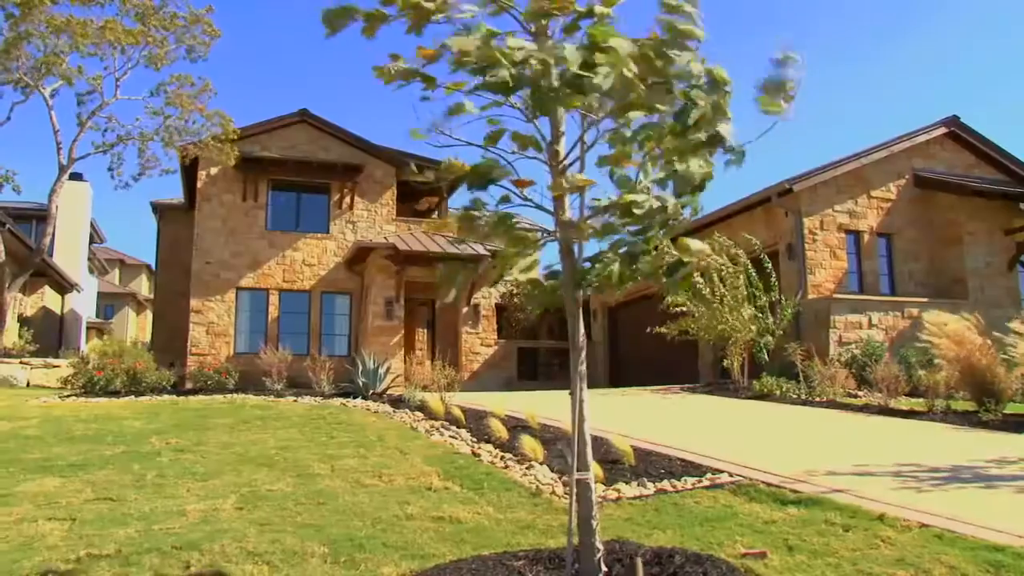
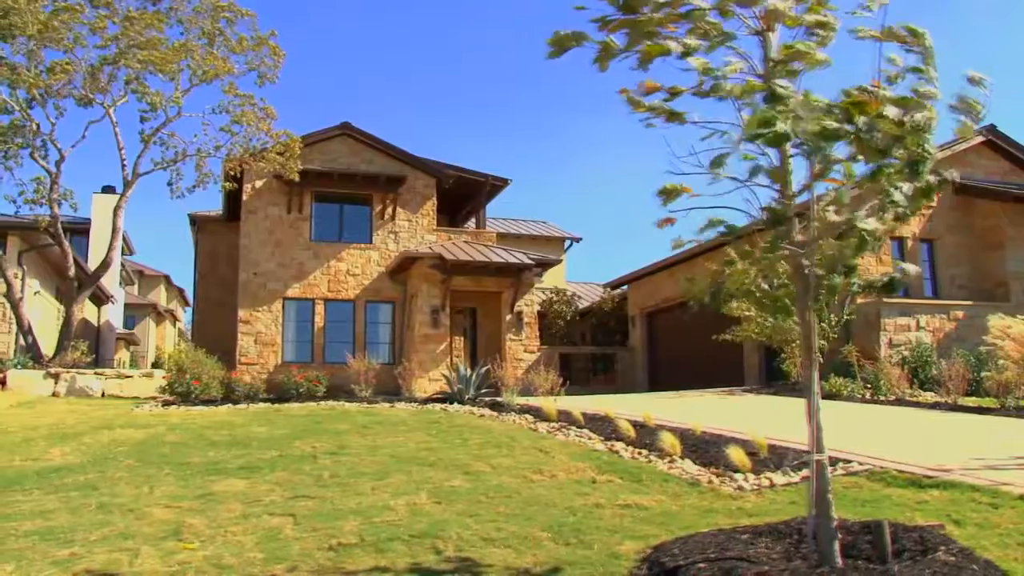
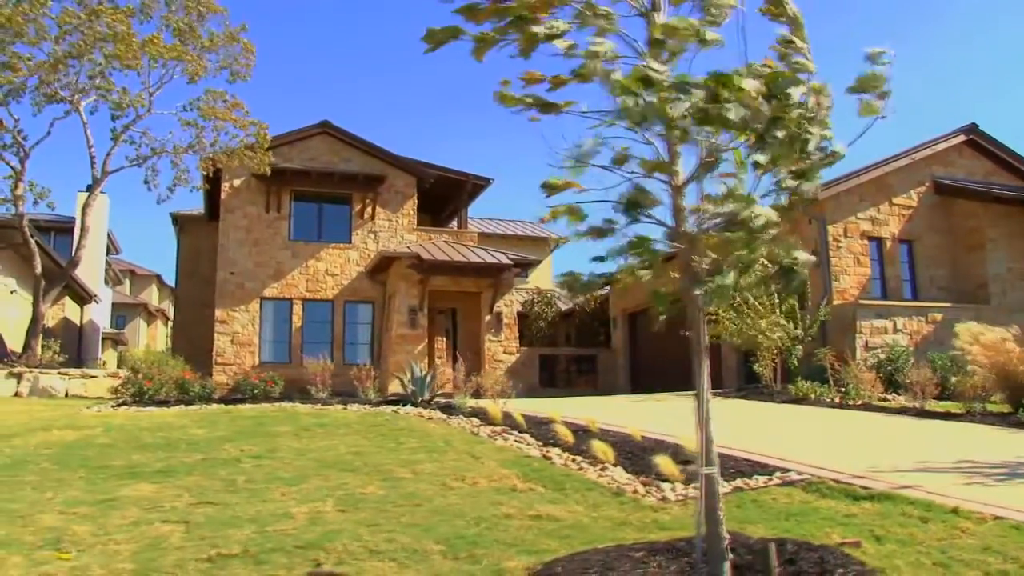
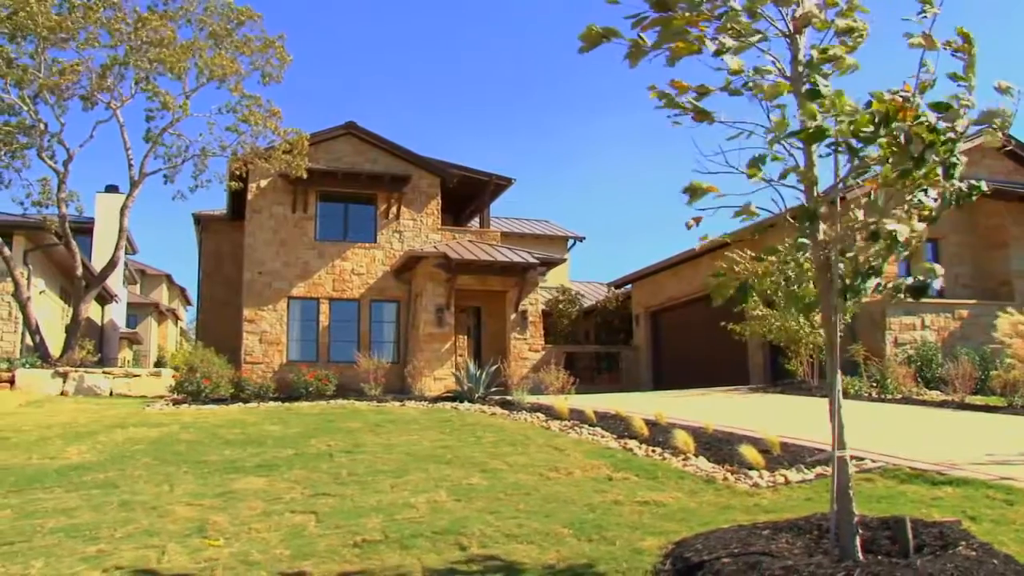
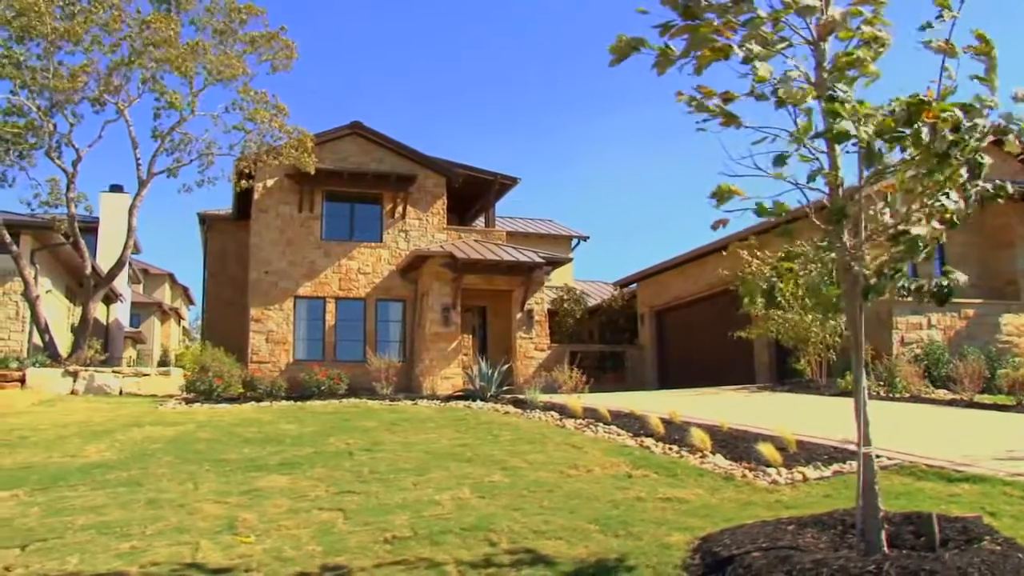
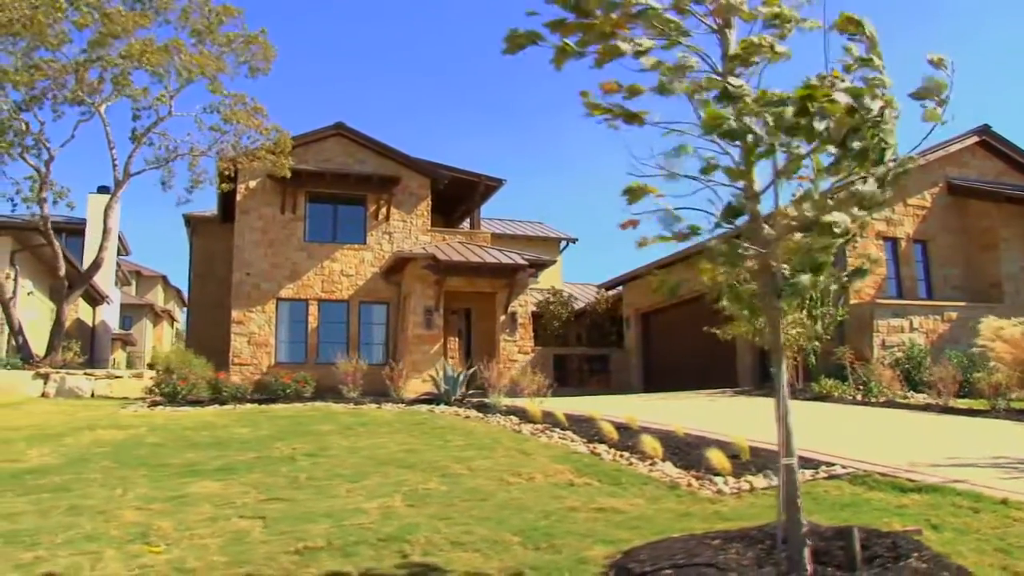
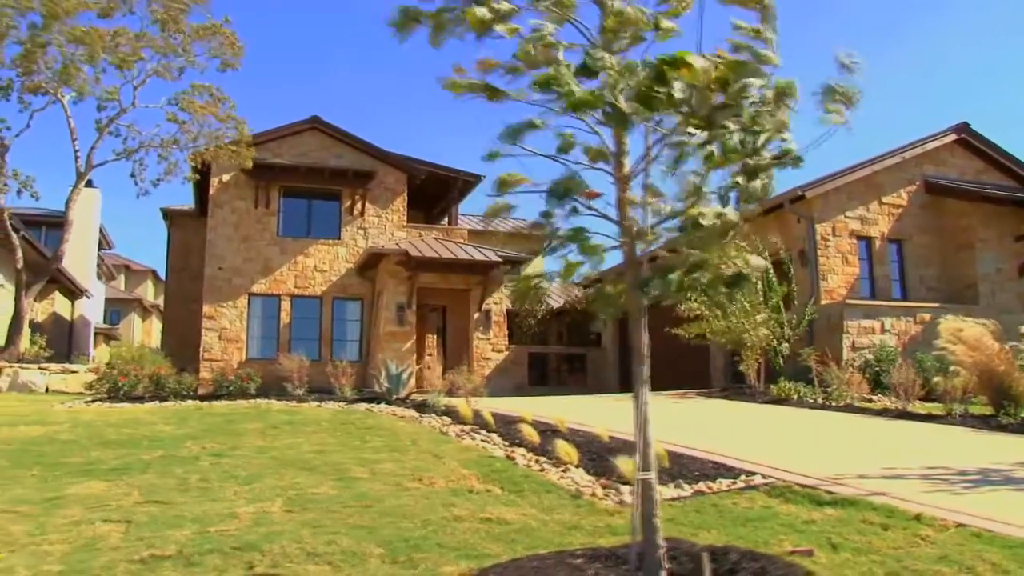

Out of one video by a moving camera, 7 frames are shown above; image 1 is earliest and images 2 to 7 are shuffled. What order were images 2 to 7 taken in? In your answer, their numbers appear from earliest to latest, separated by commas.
7, 3, 6, 2, 4, 5
